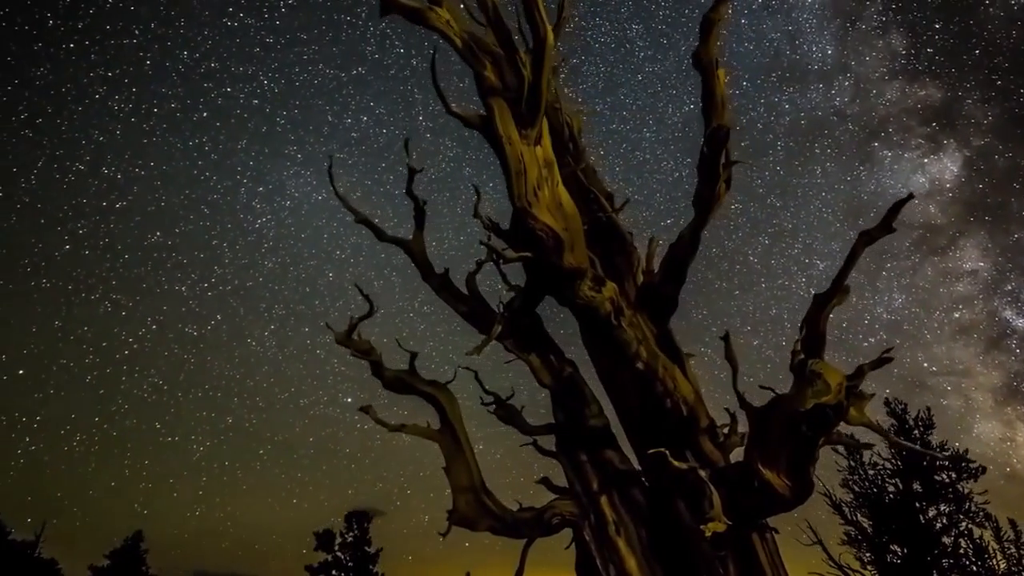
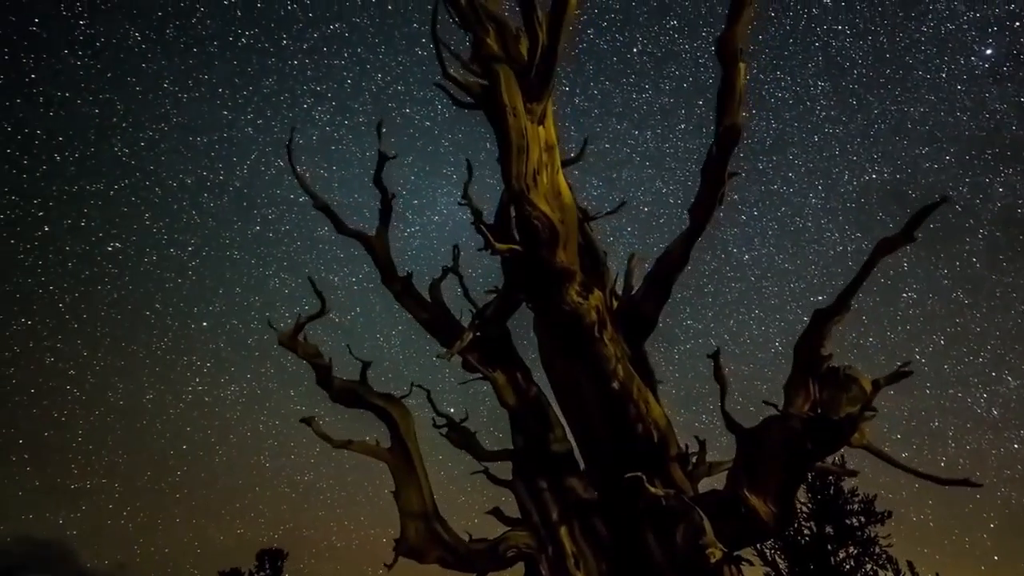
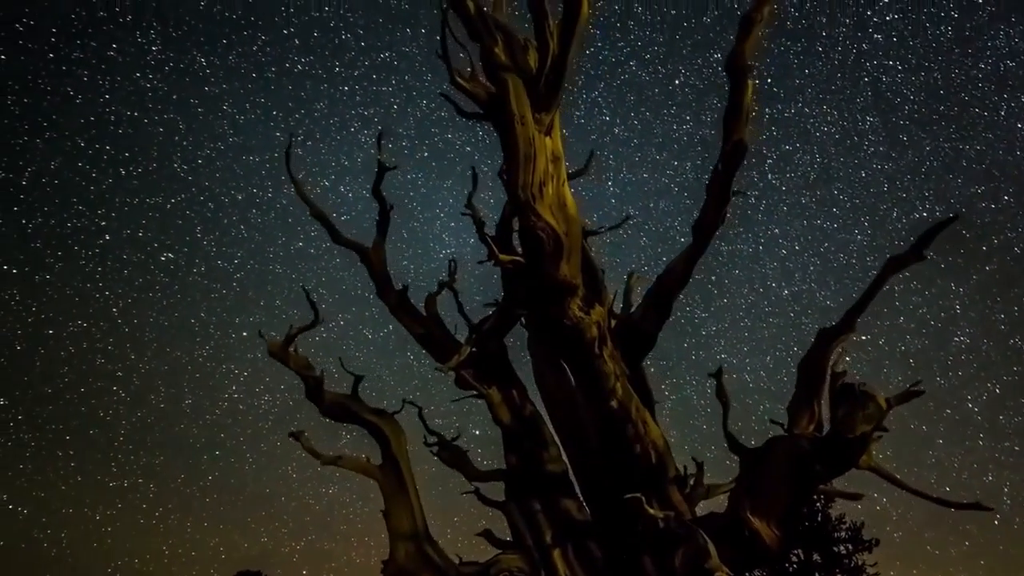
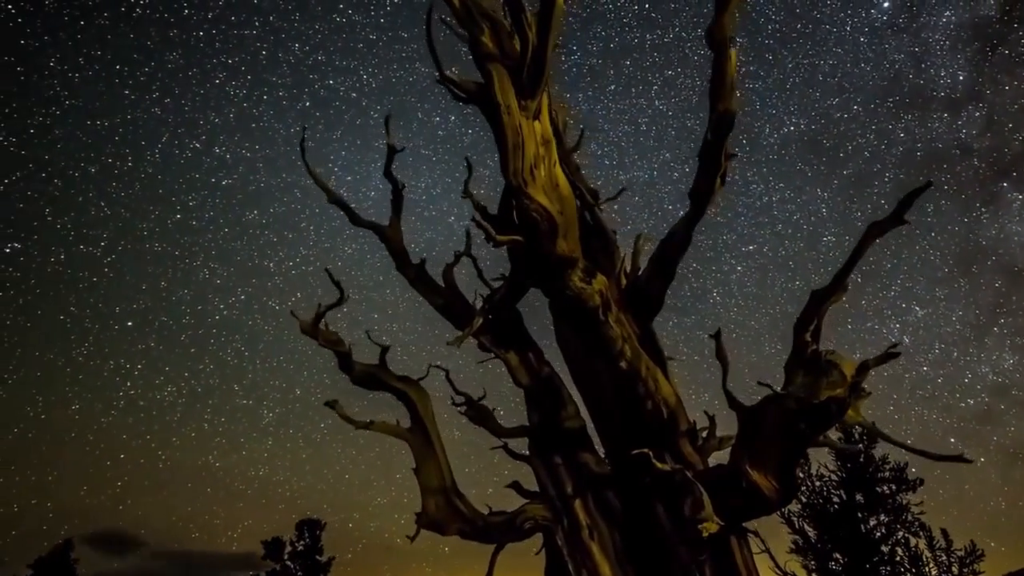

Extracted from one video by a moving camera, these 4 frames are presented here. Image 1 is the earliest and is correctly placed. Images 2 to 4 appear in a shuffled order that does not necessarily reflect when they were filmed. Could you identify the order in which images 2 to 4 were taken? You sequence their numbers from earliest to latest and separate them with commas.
4, 2, 3
